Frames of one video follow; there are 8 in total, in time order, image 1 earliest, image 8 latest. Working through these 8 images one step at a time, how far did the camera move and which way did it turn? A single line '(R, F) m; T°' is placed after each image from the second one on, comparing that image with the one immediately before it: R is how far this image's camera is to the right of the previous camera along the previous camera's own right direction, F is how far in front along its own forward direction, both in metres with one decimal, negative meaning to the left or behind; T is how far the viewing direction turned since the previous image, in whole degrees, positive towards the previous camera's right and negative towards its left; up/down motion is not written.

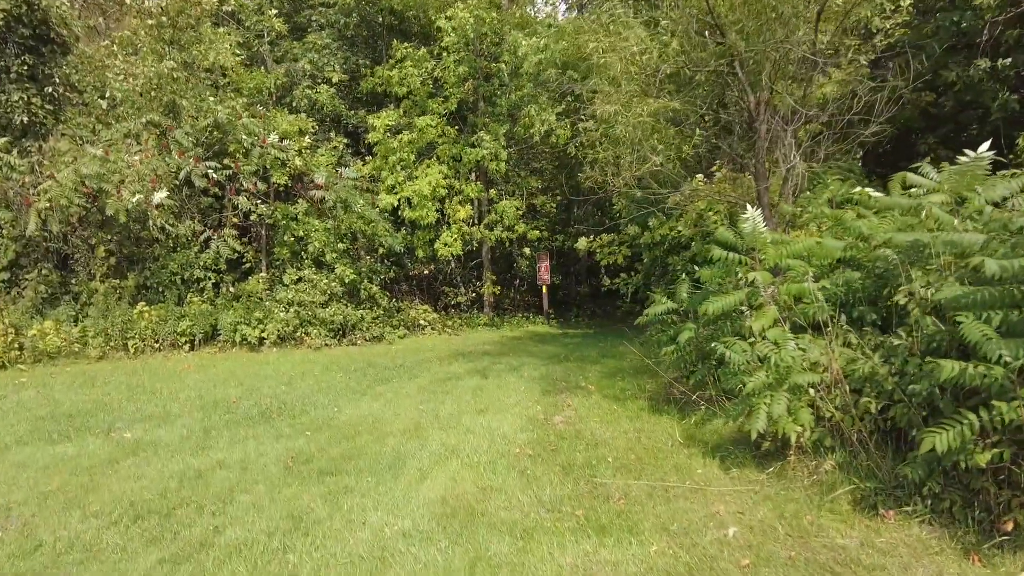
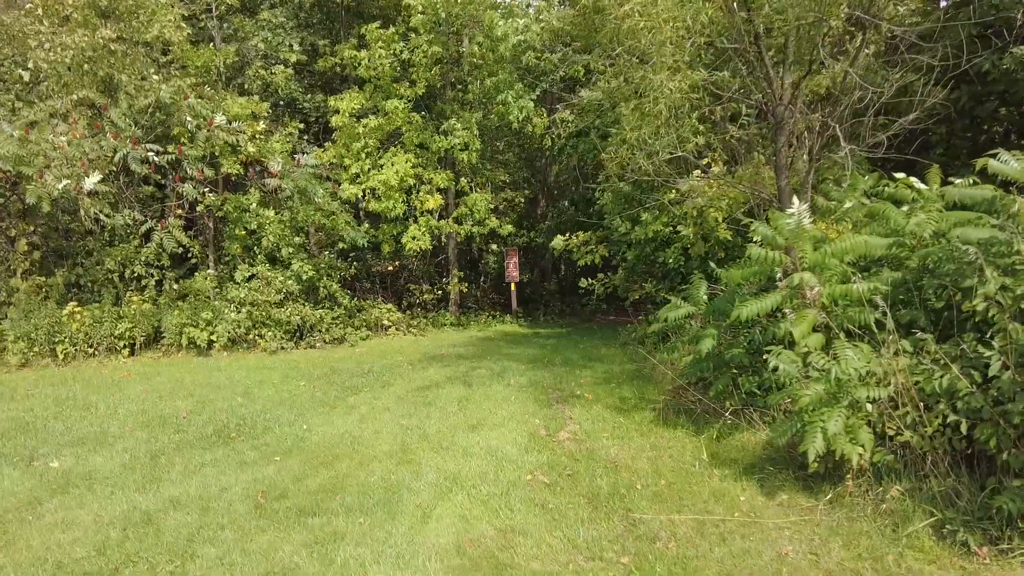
(-0.5, +0.8) m; +4°
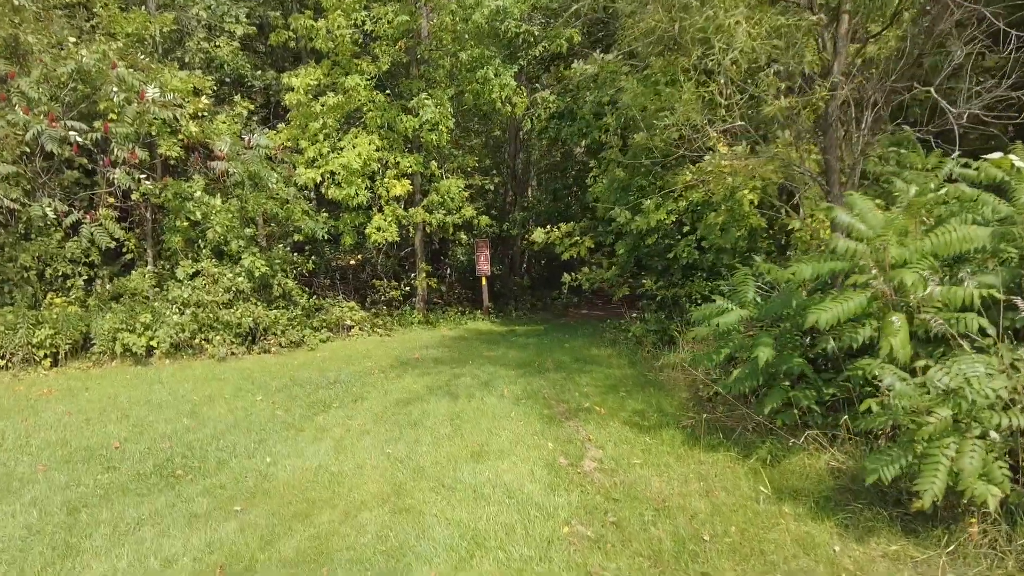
(-0.4, +1.0) m; +4°
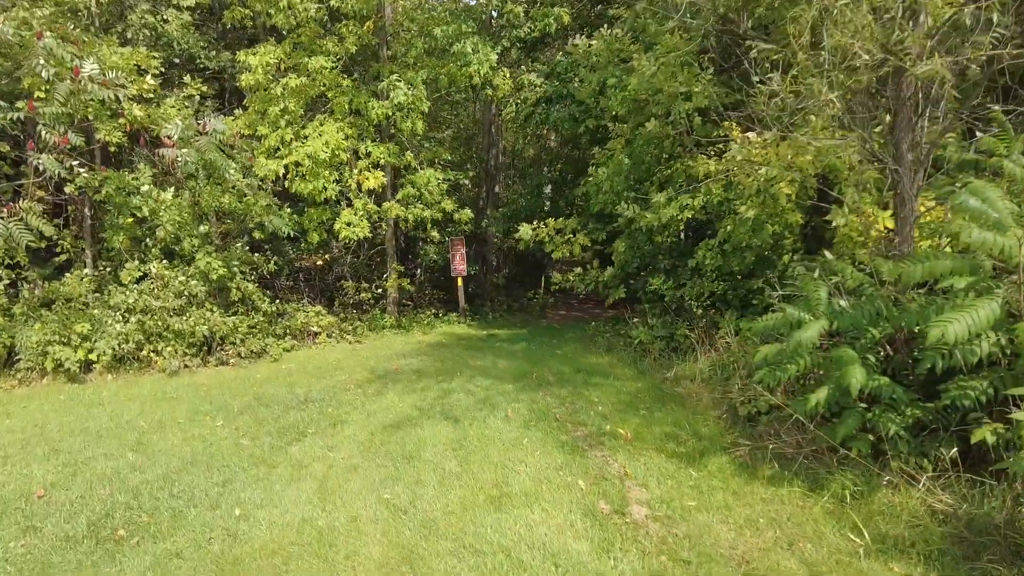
(-0.4, +0.9) m; +4°
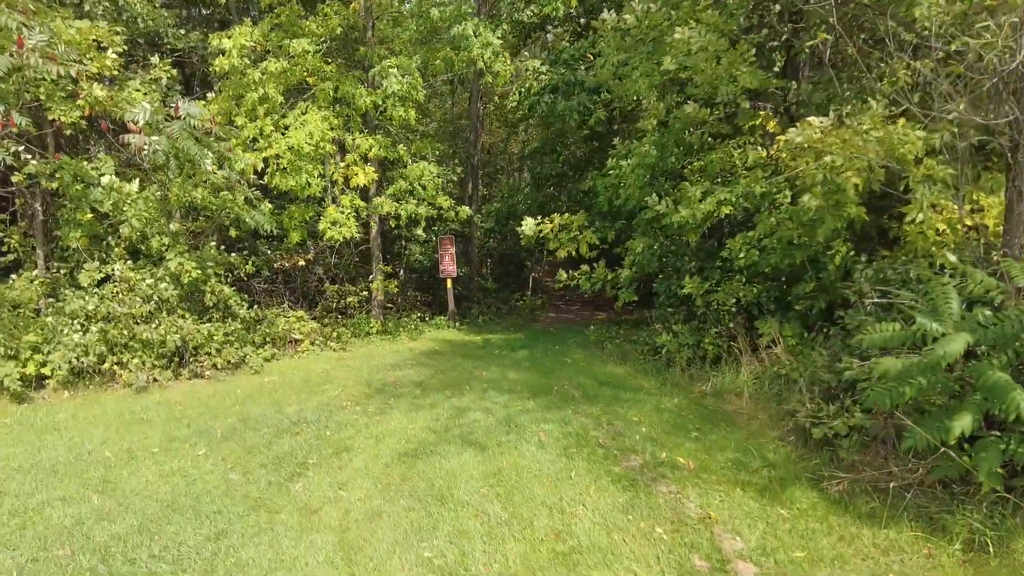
(-0.6, +0.8) m; +3°
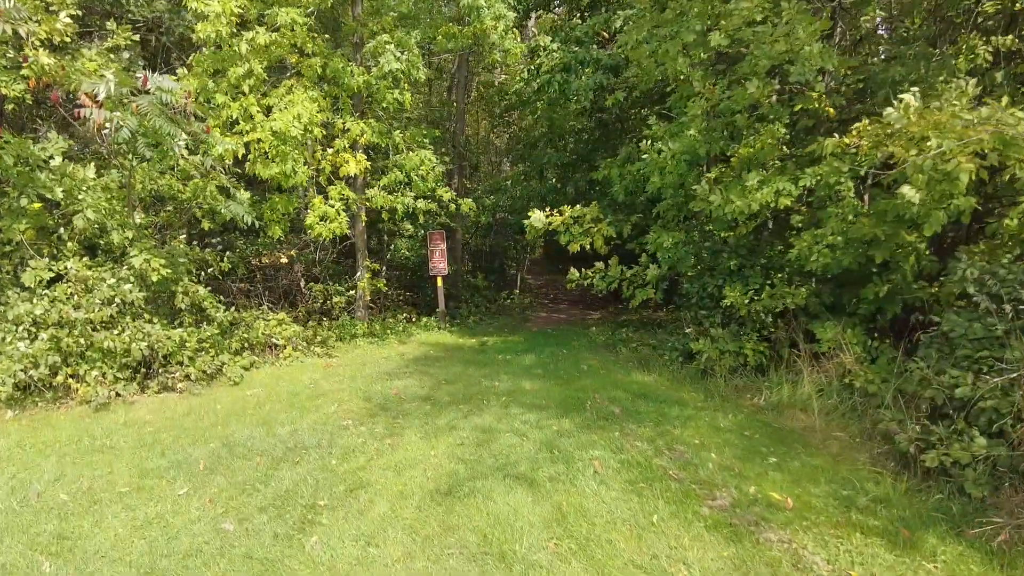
(-0.6, +0.9) m; +3°
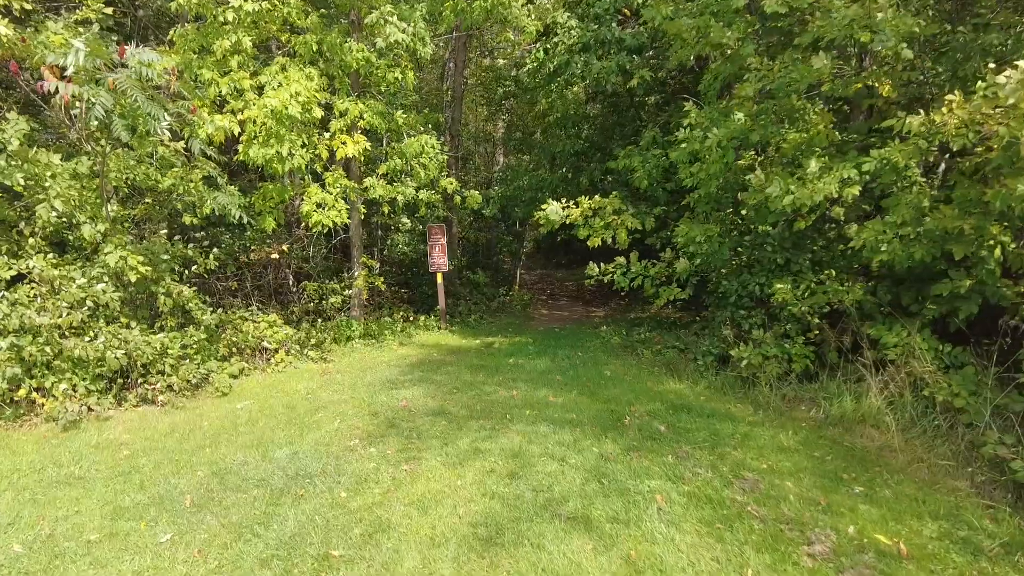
(-0.4, +0.7) m; +1°
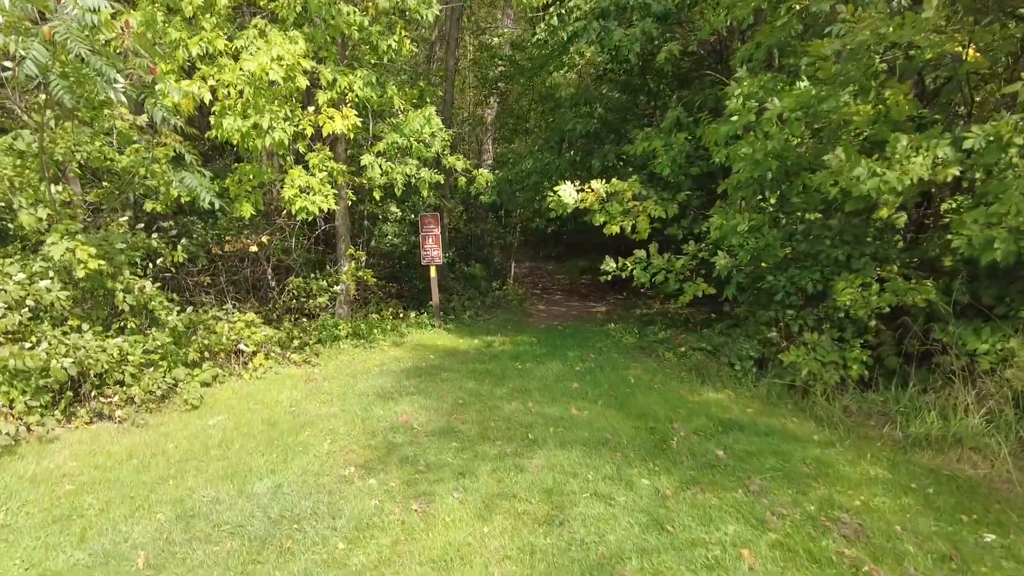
(-0.3, +0.9) m; +2°
